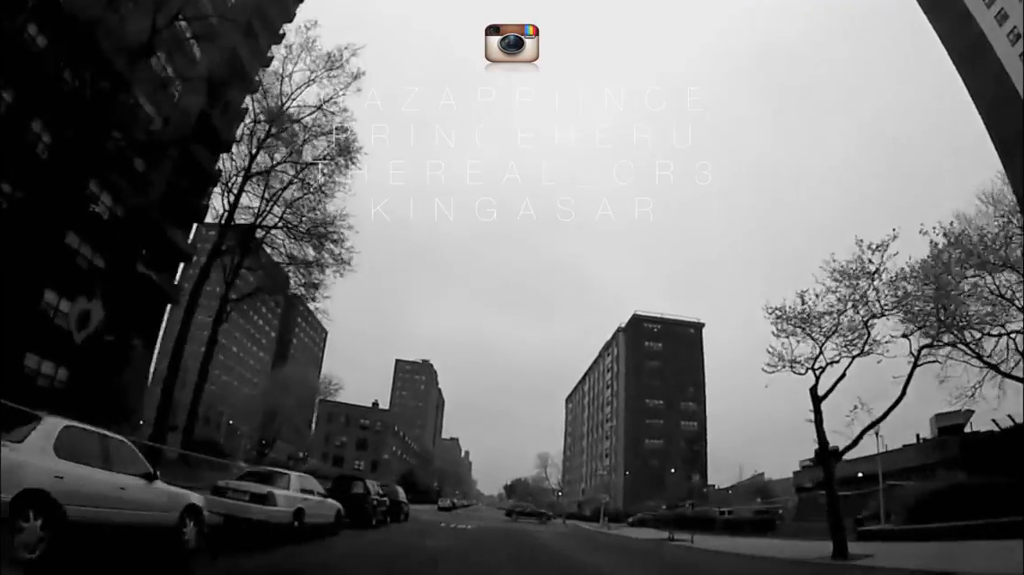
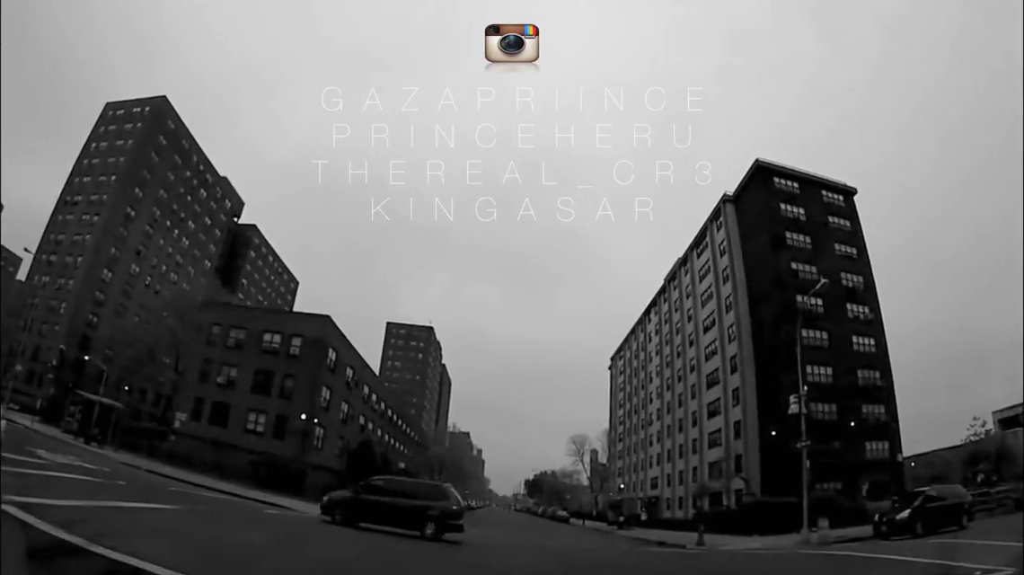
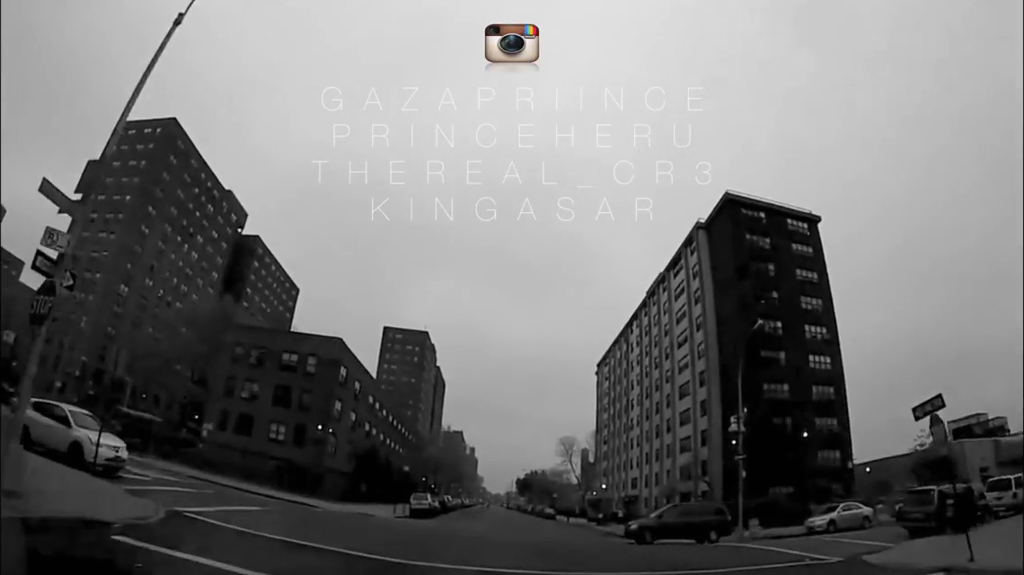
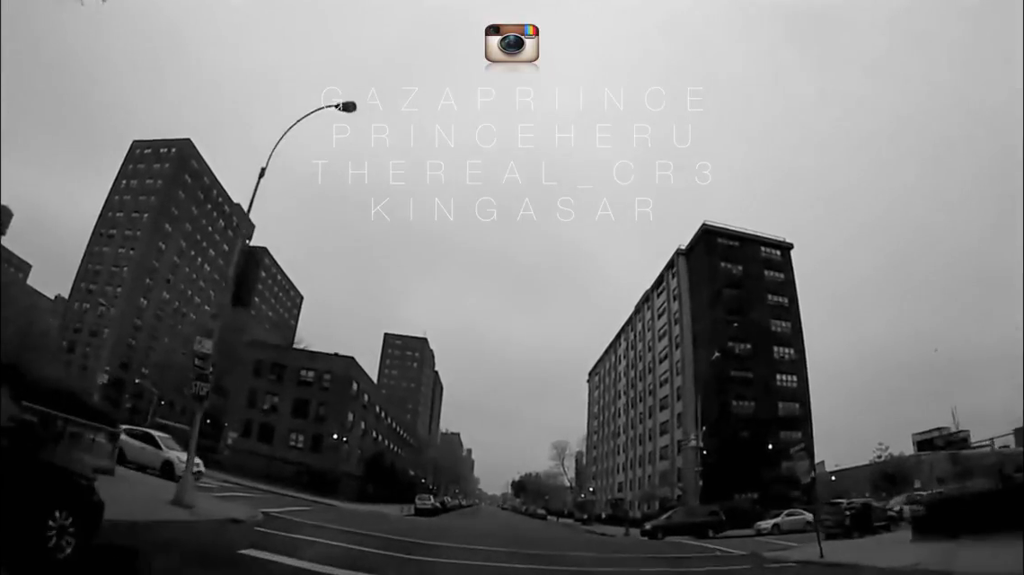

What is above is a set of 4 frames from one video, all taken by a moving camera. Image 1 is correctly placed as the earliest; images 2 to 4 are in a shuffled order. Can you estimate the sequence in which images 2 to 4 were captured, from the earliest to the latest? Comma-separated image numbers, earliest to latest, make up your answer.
4, 3, 2
